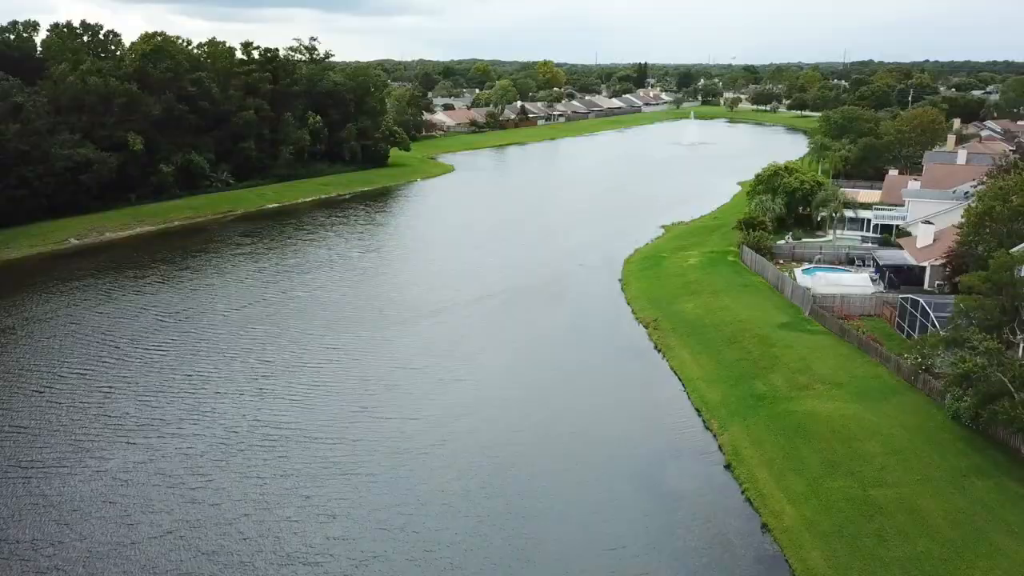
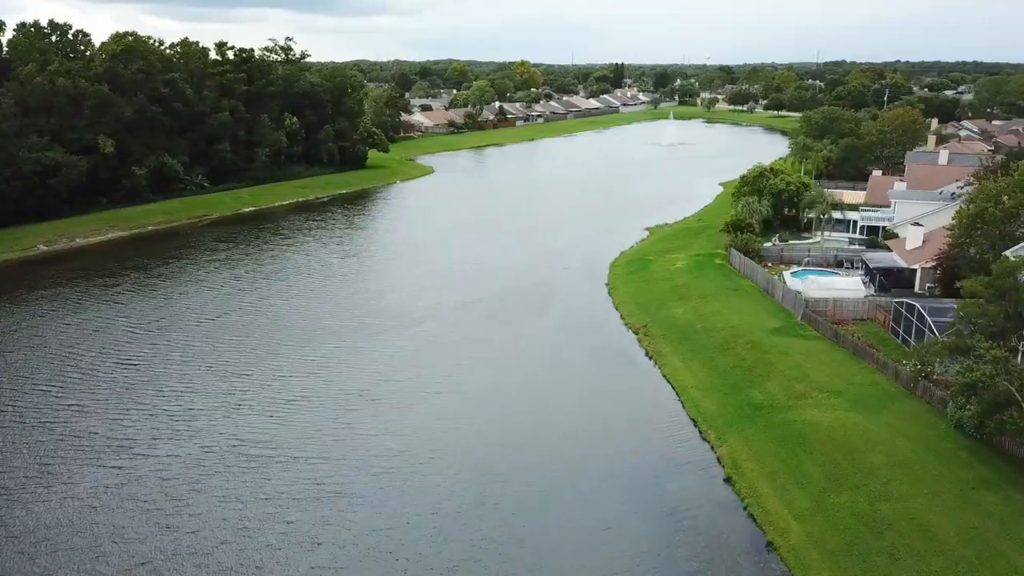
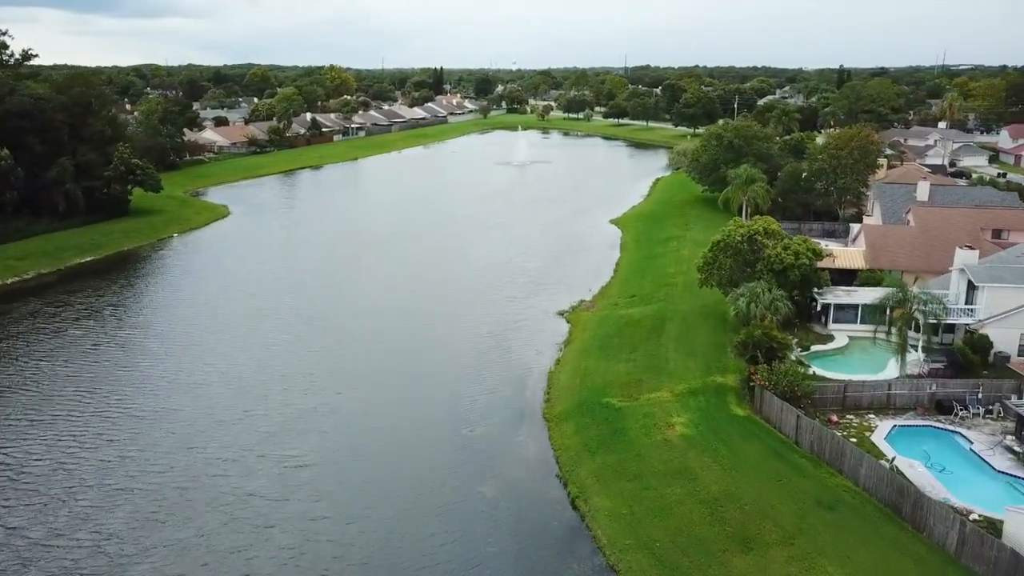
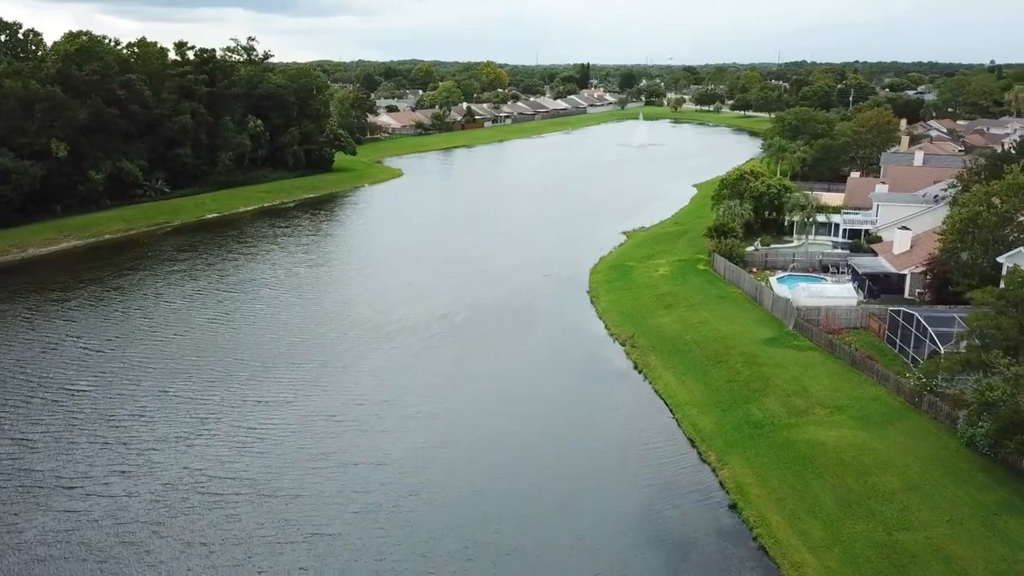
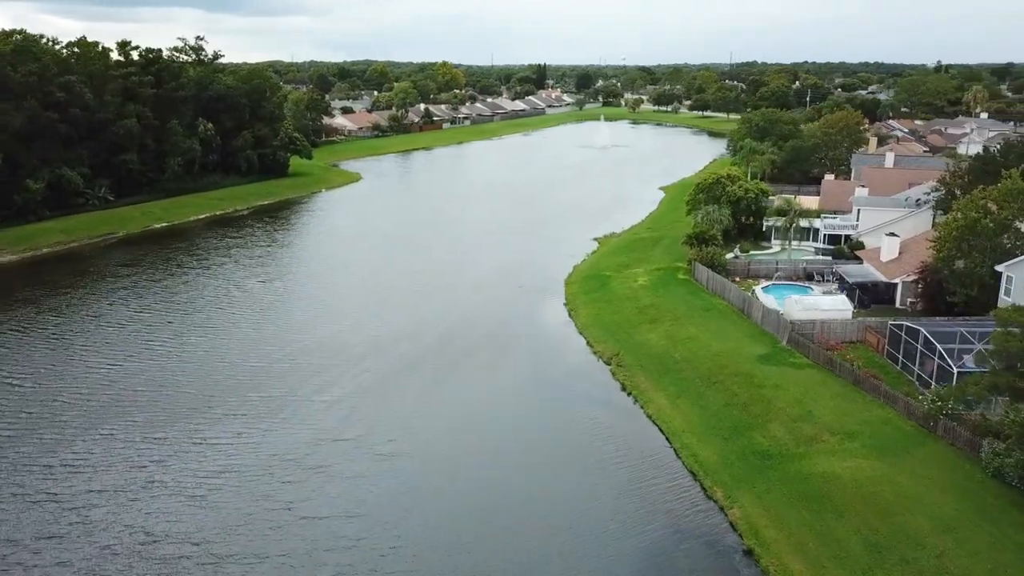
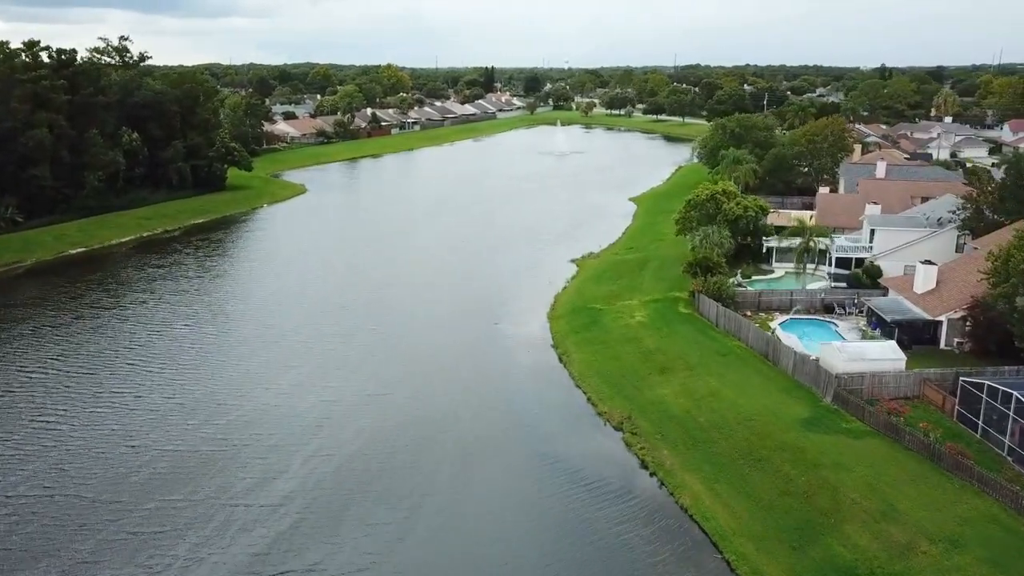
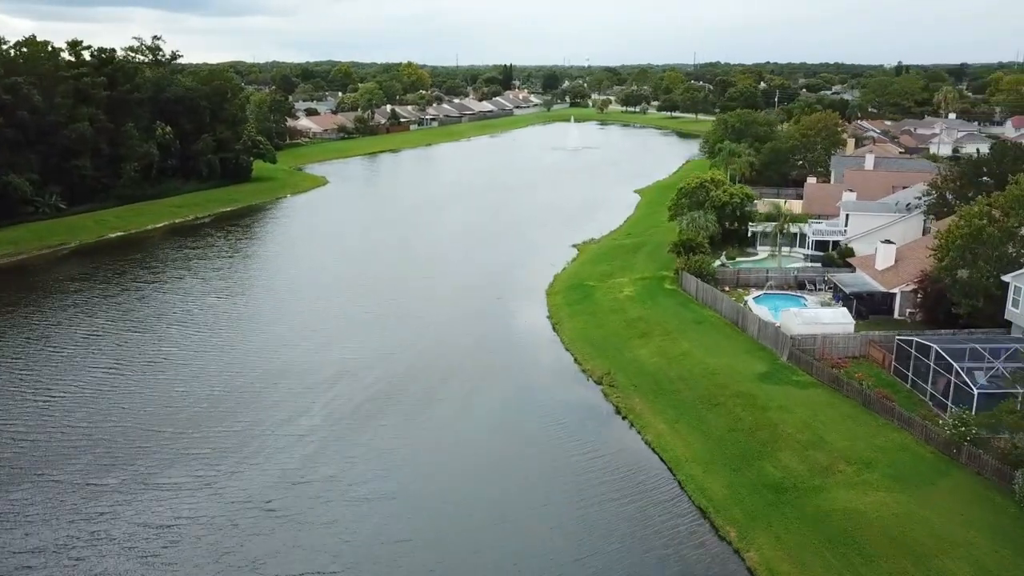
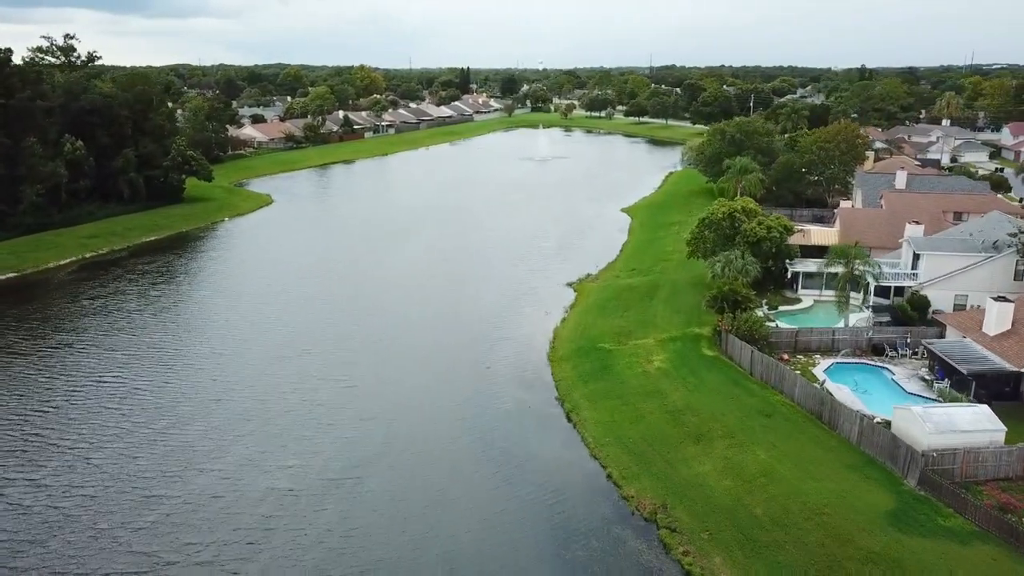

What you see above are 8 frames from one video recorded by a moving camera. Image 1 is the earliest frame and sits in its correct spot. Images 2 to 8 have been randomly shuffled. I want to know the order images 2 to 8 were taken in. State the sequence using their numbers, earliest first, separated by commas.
2, 4, 5, 7, 6, 8, 3
